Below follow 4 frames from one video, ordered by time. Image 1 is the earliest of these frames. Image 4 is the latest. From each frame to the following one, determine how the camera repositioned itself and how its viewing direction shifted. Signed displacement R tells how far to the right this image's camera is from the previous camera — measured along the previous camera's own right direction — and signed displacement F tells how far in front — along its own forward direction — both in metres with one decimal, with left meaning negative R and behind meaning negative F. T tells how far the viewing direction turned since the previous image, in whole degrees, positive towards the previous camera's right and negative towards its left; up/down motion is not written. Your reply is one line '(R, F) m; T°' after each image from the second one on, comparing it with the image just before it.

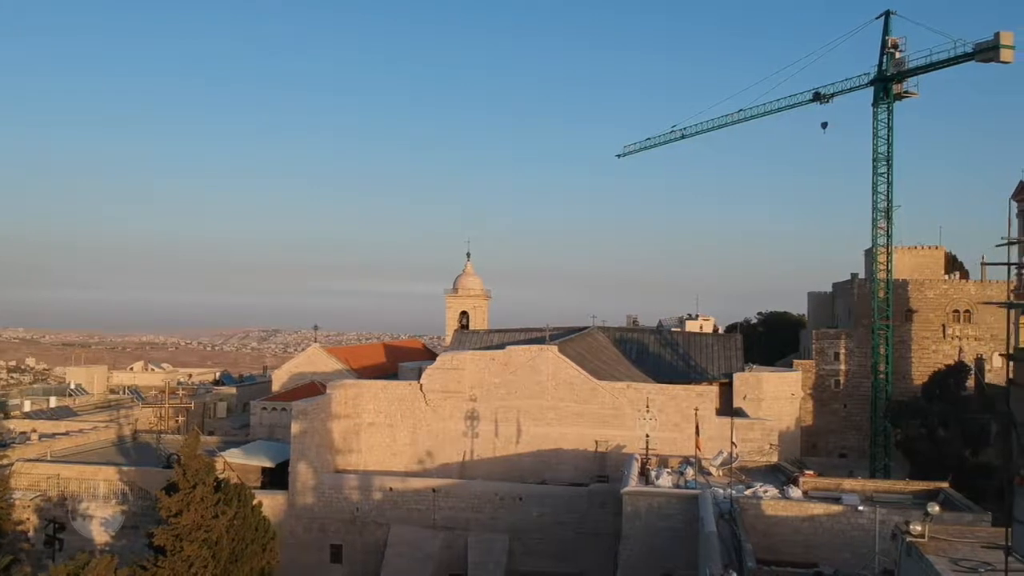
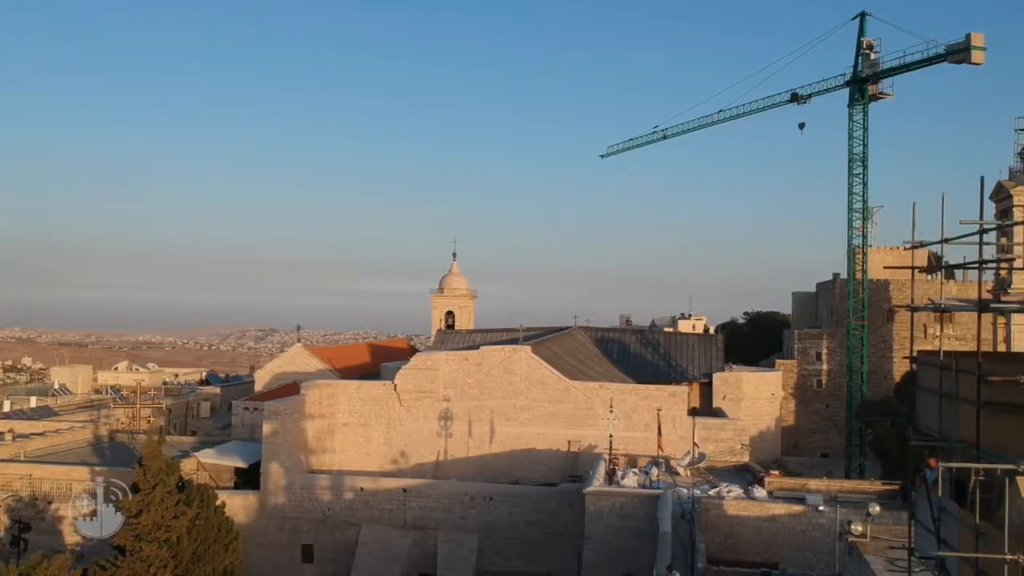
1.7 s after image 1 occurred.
(+0.6, -0.1) m; 0°
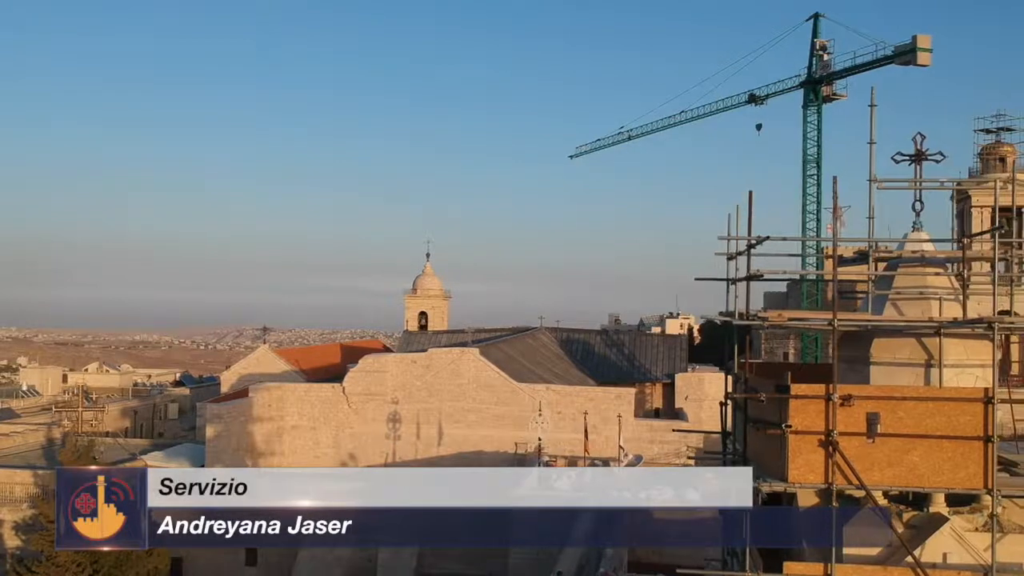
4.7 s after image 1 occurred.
(+1.3, 0.0) m; 0°
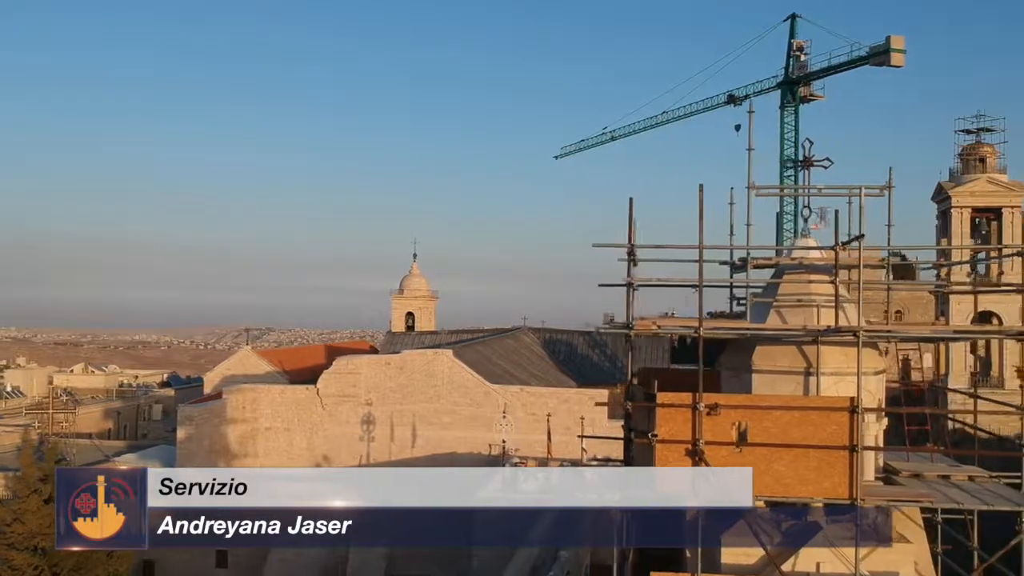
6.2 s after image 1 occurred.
(+0.7, 0.0) m; 0°
